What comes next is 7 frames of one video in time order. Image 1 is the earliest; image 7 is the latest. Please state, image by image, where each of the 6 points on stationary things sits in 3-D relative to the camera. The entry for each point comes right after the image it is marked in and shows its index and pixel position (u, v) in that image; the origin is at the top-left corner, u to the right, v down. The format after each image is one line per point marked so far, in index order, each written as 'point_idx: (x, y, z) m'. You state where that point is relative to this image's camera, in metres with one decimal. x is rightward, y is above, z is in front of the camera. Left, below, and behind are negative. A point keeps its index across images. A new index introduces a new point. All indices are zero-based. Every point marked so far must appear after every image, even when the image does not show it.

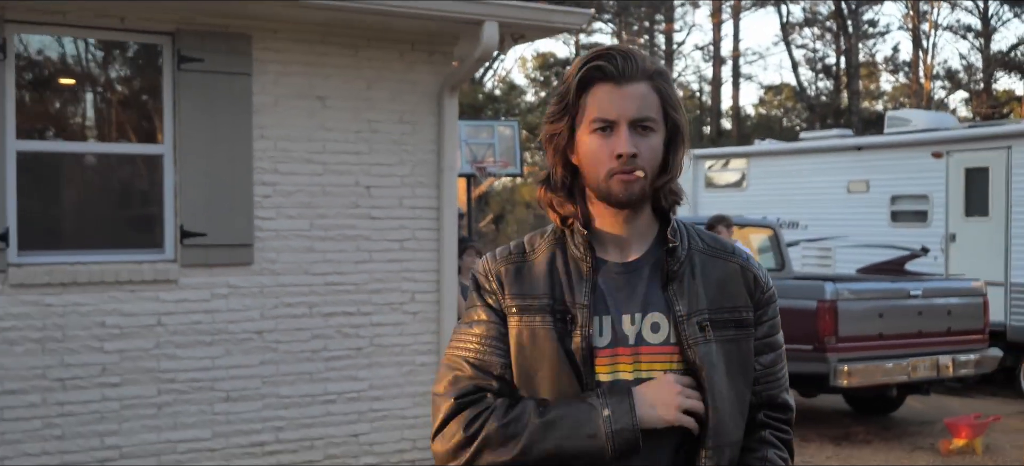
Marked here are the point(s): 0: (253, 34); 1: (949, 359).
0: (-1.5, +1.1, +5.8) m
1: (+3.5, -1.0, +8.2) m
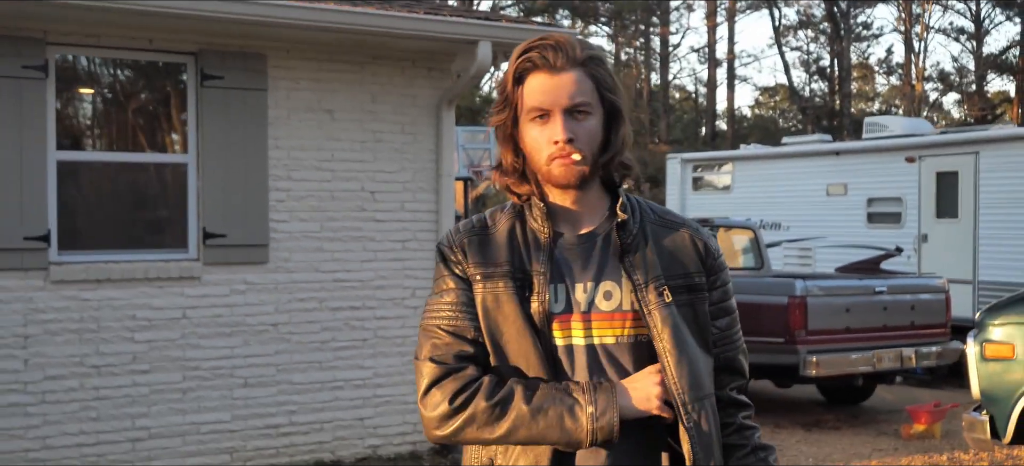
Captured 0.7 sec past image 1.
0: (-1.5, +1.1, +6.4) m
1: (+3.5, -1.0, +8.8) m
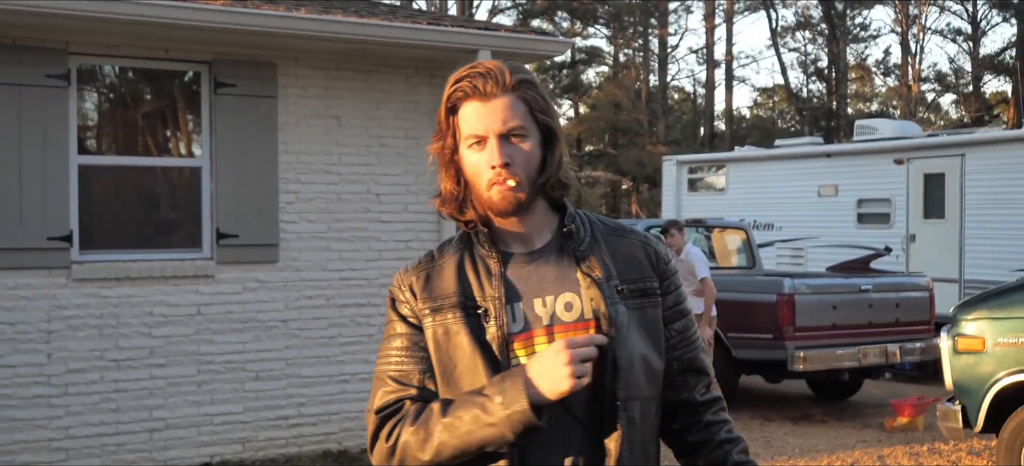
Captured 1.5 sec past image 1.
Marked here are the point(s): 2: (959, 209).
0: (-1.6, +1.1, +6.7) m
1: (+3.5, -1.0, +9.1) m
2: (+5.1, +0.3, +11.4) m
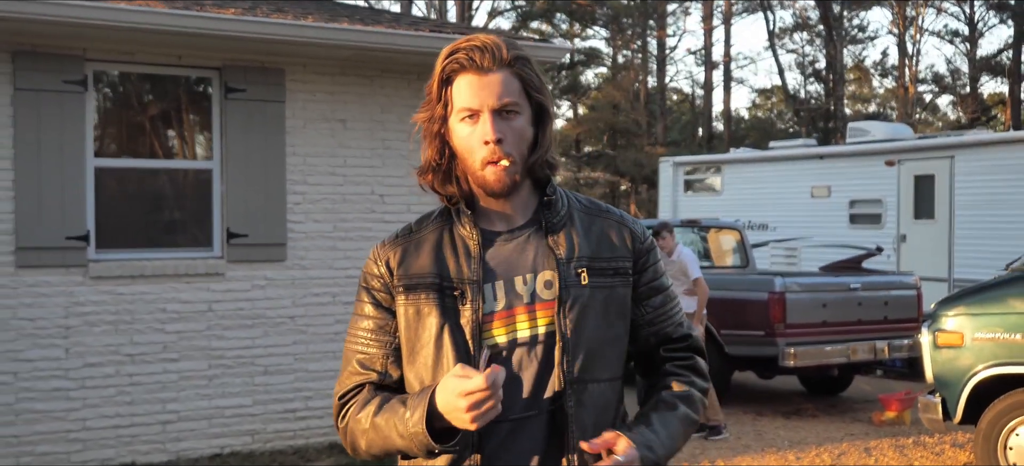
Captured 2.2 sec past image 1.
0: (-1.6, +1.1, +7.0) m
1: (+3.4, -1.0, +9.3) m
2: (+5.0, +0.3, +11.7) m
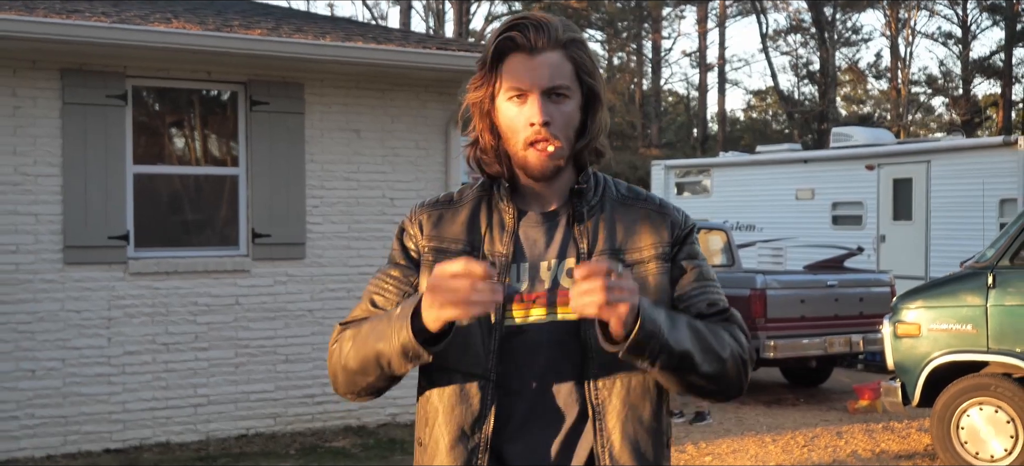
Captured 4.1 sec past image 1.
0: (-1.6, +1.1, +7.6) m
1: (+3.4, -1.0, +10.0) m
2: (+5.0, +0.3, +12.4) m
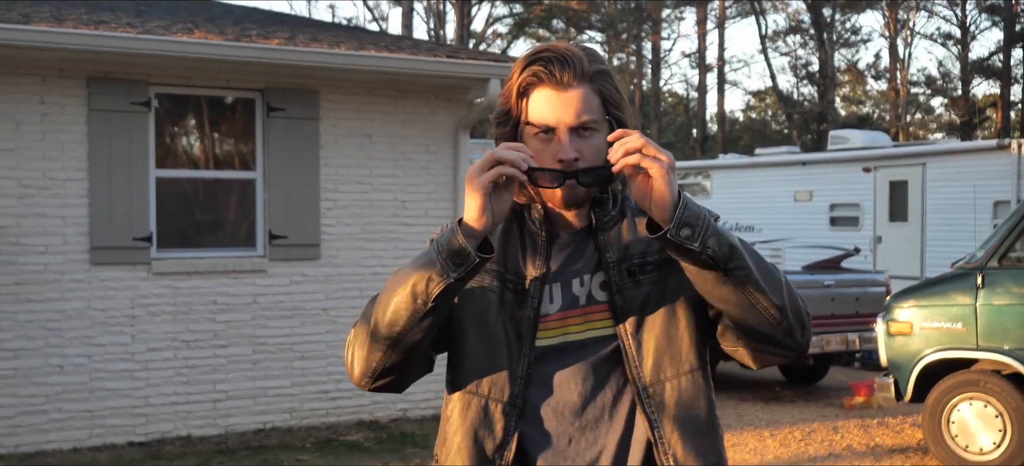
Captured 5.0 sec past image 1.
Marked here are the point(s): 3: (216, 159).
0: (-1.5, +1.1, +7.9) m
1: (+3.5, -1.0, +10.3) m
2: (+5.1, +0.2, +12.7) m
3: (-2.2, +0.5, +7.6) m
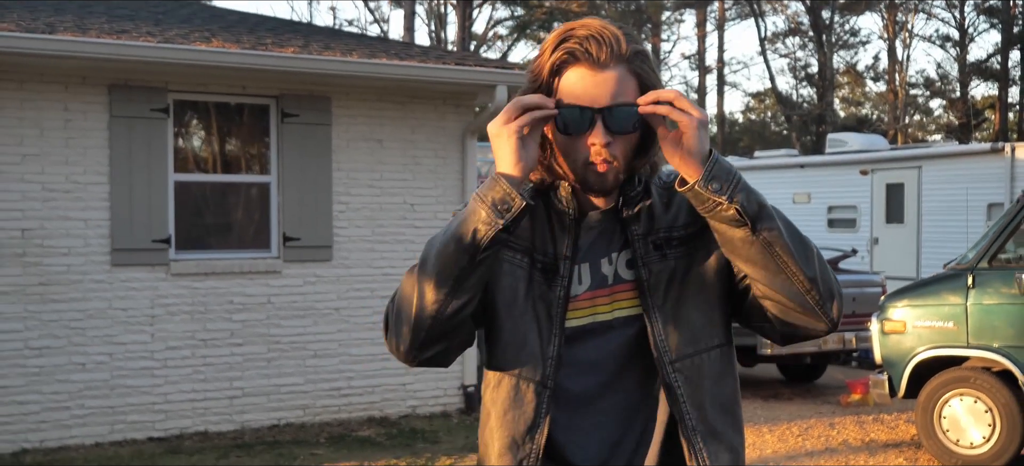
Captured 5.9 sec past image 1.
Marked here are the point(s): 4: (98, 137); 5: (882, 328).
0: (-1.5, +1.1, +8.2) m
1: (+3.5, -1.1, +10.5) m
2: (+5.1, +0.2, +12.9) m
3: (-2.2, +0.5, +7.8) m
4: (-3.0, +0.7, +7.3) m
5: (+2.8, -0.7, +7.6) m
